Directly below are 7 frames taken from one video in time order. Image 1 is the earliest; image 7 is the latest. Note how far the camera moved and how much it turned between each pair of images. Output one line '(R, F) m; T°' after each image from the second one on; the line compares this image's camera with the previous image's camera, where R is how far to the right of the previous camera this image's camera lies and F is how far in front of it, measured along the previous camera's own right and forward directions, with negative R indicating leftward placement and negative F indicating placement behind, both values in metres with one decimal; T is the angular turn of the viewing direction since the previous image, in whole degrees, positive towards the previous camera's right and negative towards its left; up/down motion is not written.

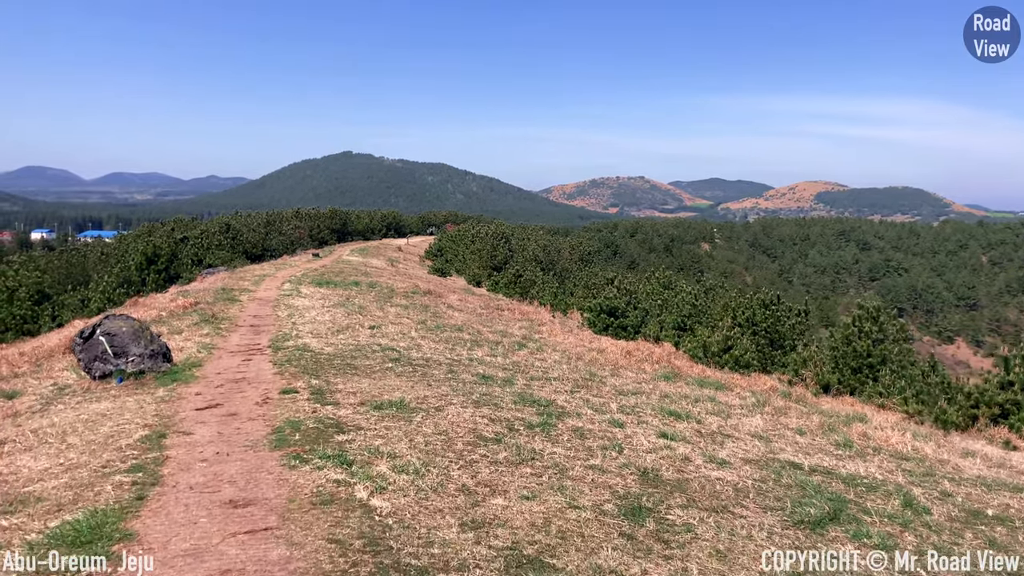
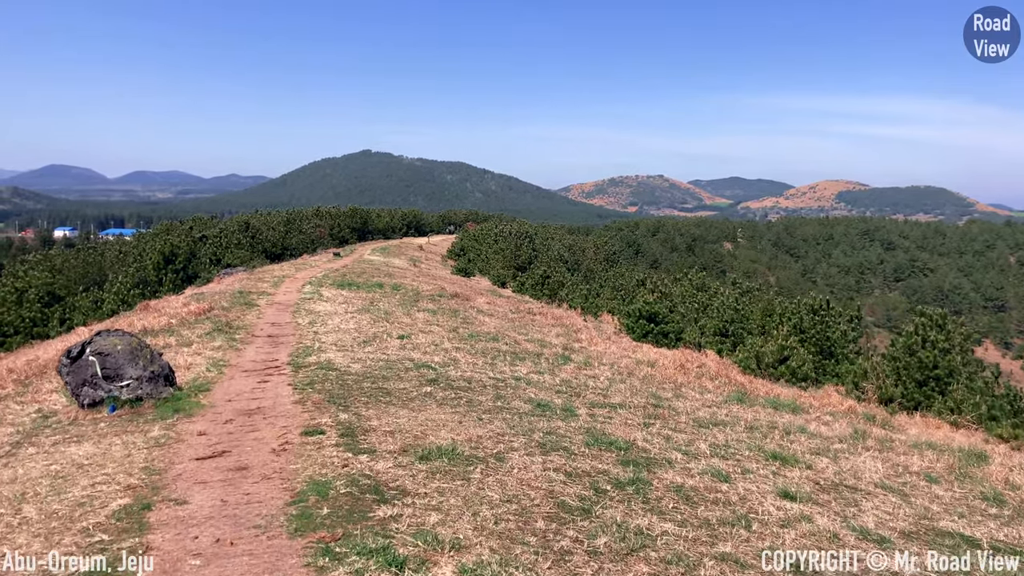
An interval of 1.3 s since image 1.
(-0.5, +1.7) m; -1°
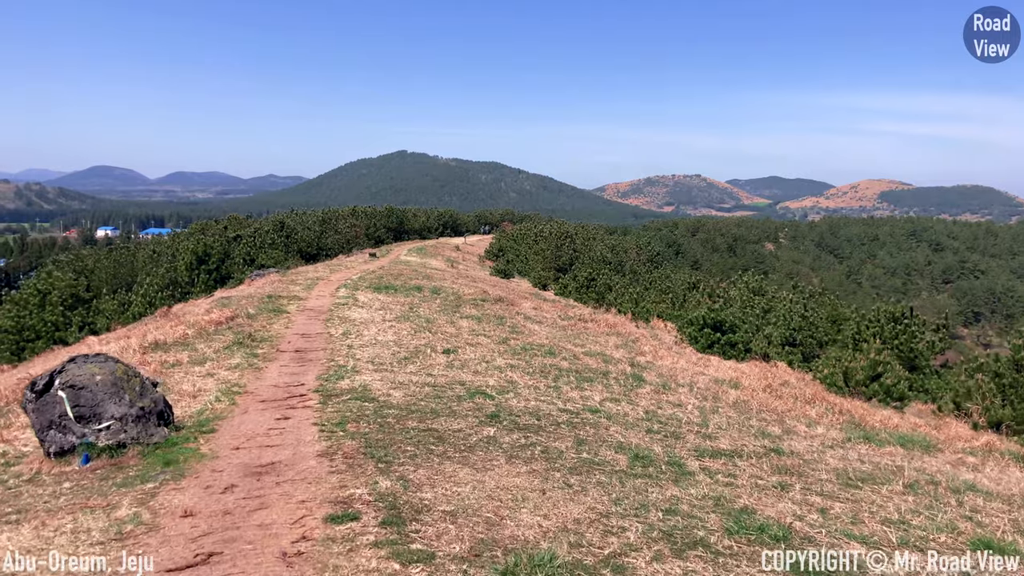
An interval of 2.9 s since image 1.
(-0.5, +2.2) m; -2°
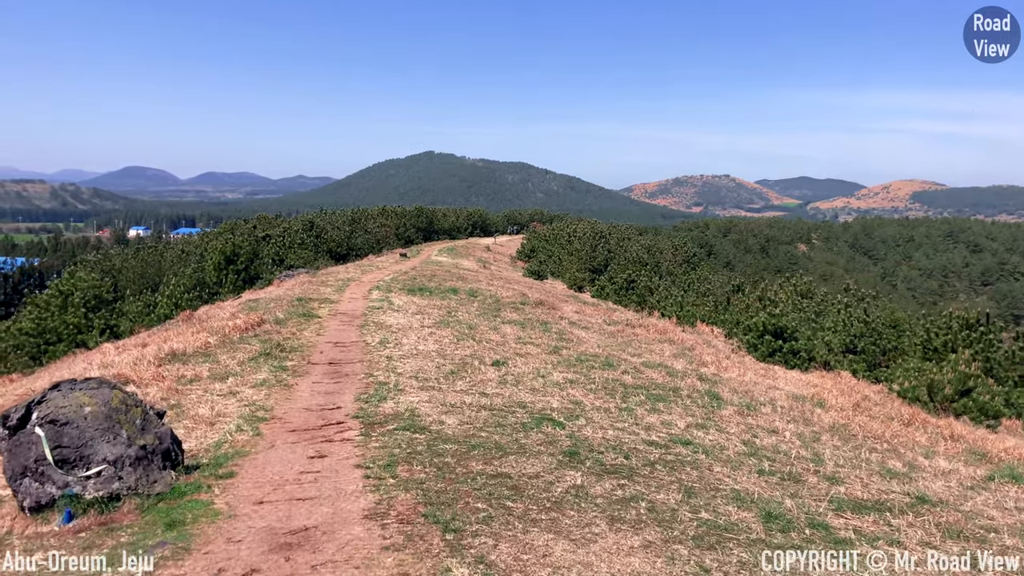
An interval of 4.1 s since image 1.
(-0.5, +1.6) m; -2°
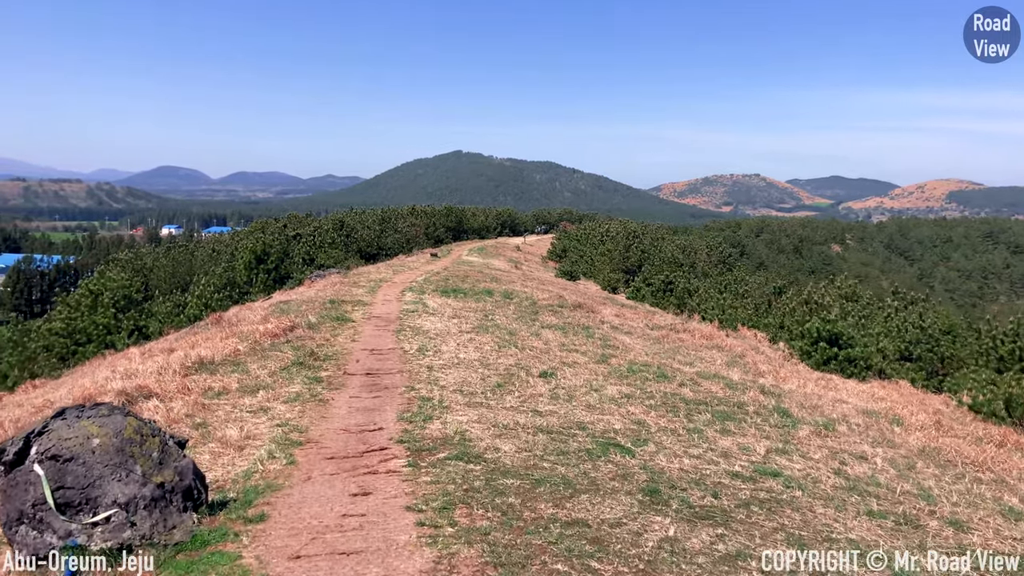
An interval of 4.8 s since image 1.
(-0.3, +1.0) m; -2°
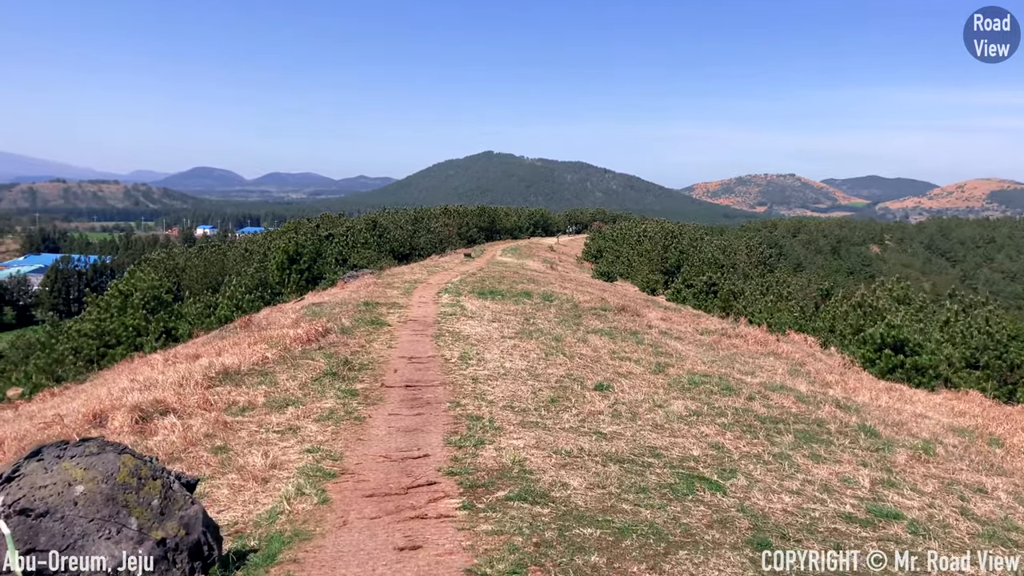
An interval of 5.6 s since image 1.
(-0.3, +1.1) m; -2°
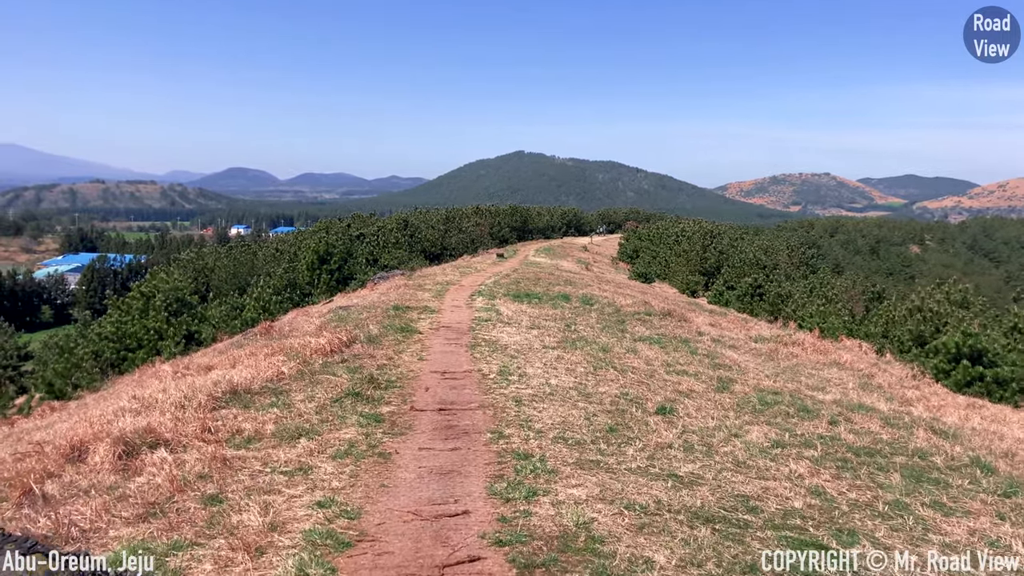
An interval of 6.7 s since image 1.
(-0.2, +1.4) m; -2°
